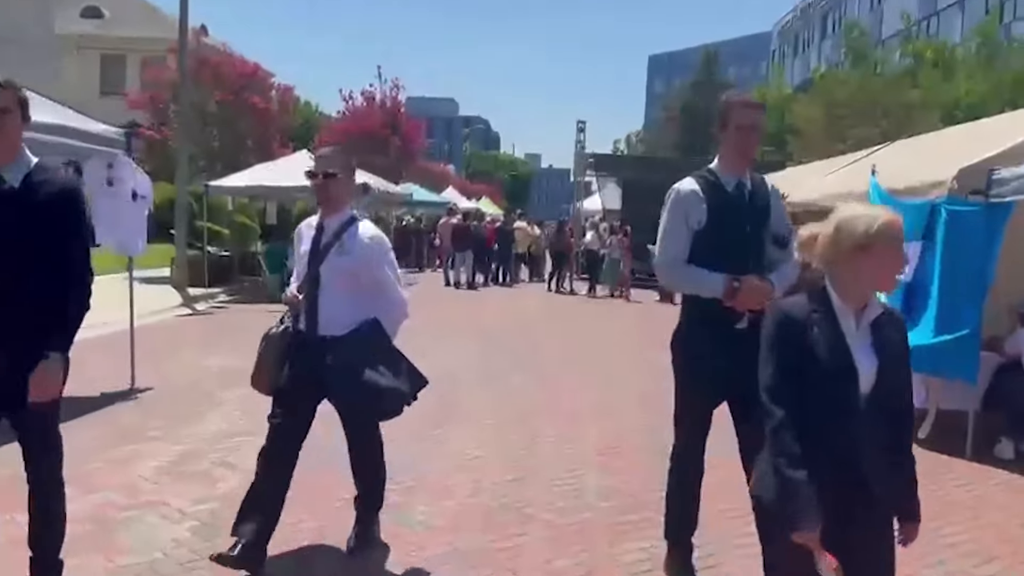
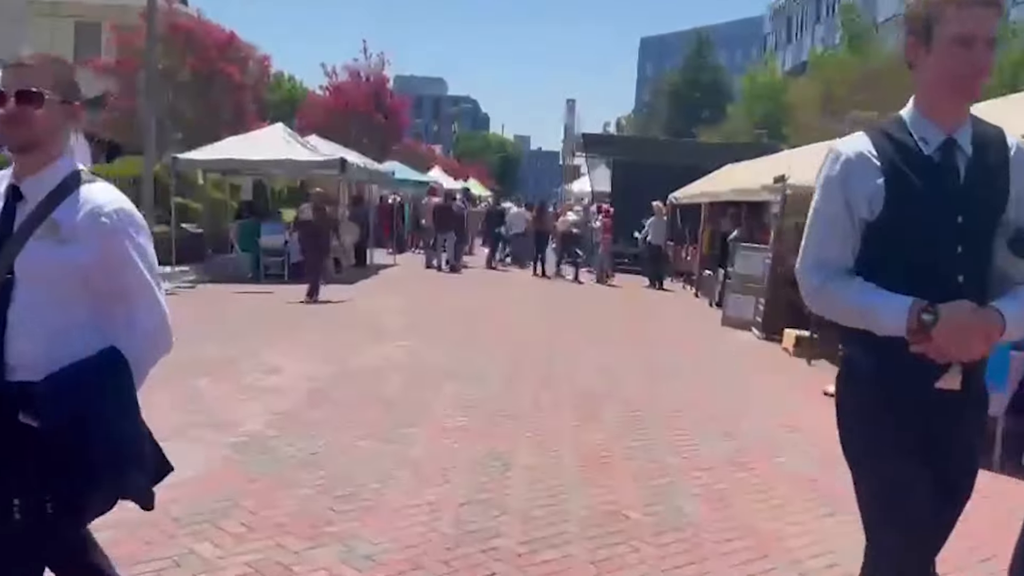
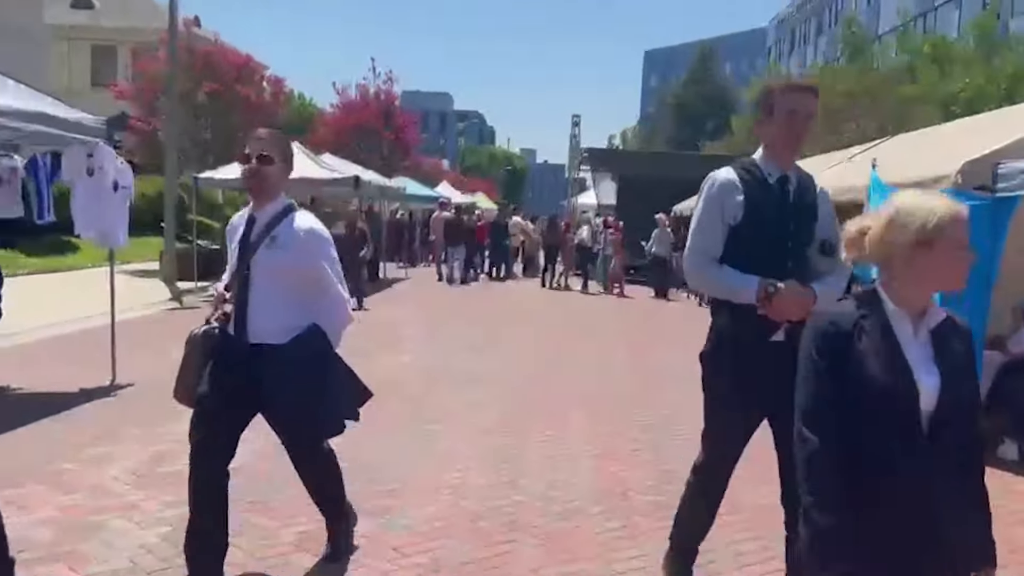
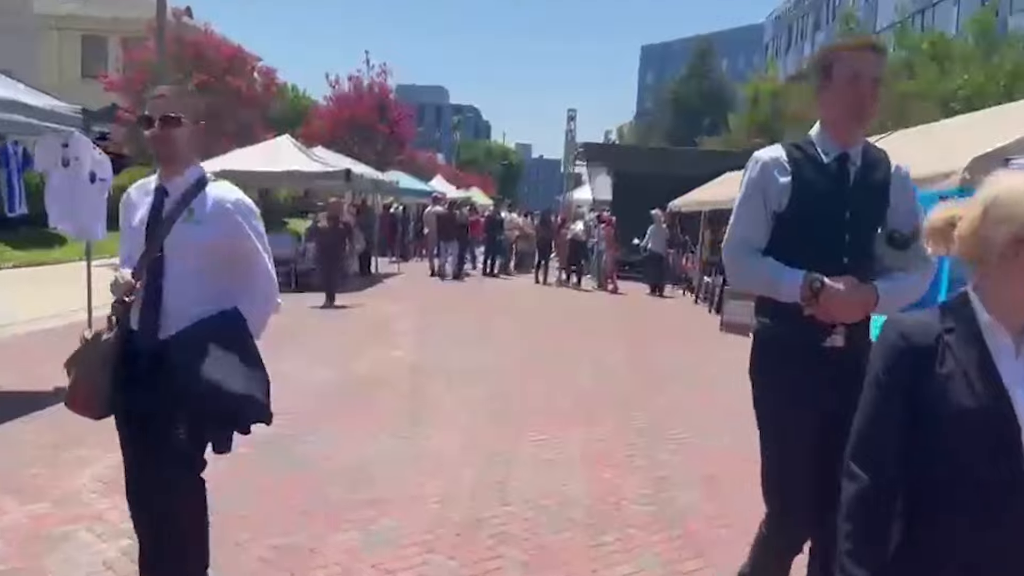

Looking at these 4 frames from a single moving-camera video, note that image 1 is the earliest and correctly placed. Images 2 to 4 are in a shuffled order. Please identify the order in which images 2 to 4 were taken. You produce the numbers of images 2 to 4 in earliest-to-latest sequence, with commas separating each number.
3, 4, 2
